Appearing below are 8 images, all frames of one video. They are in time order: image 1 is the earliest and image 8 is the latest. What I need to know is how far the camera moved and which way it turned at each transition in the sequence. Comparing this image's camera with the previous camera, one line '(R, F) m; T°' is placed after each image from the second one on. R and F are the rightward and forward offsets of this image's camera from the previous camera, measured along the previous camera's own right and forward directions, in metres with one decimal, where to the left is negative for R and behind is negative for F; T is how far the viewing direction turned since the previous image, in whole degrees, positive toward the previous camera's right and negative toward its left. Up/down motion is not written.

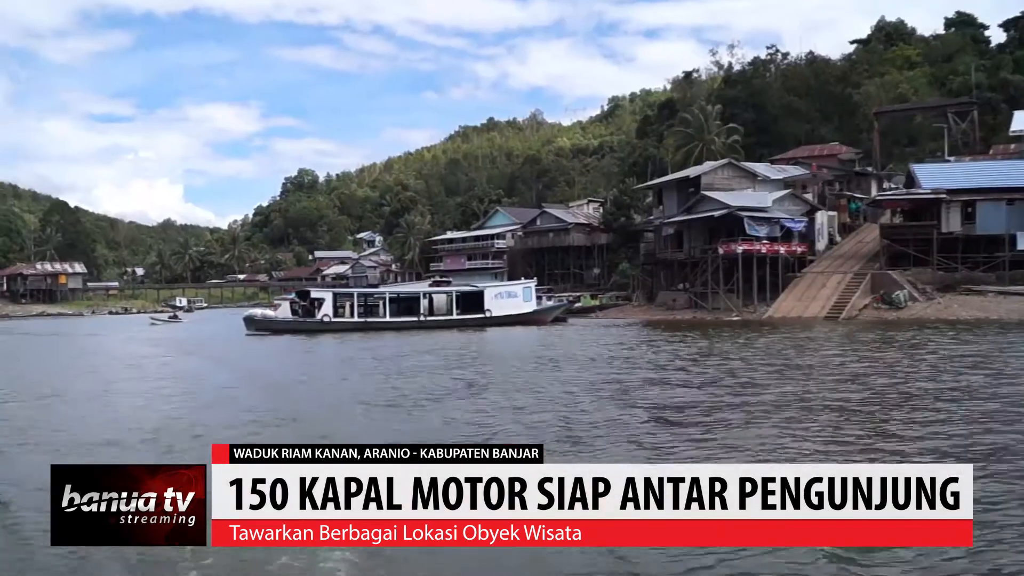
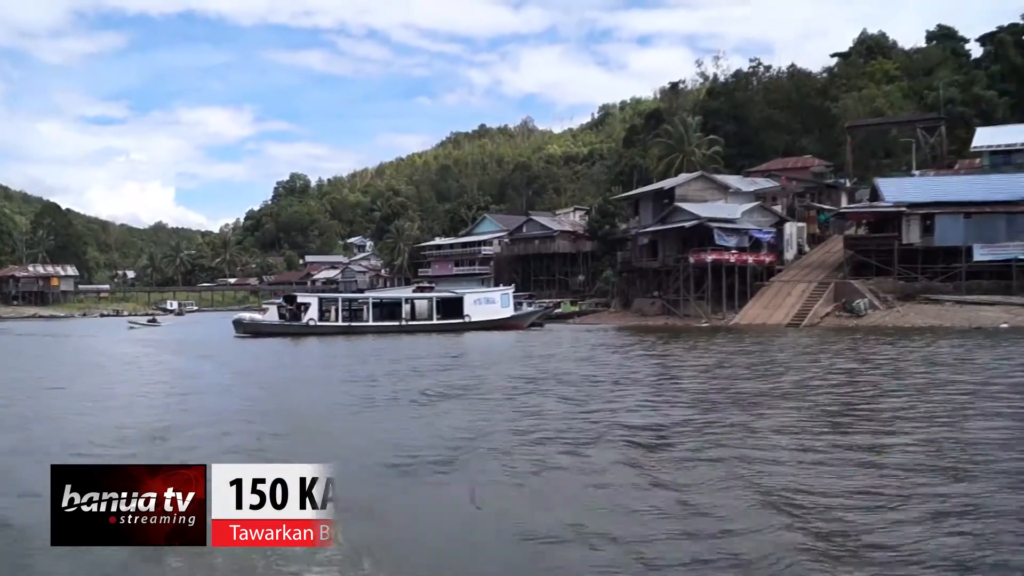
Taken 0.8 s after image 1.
(+0.3, -0.7) m; +1°
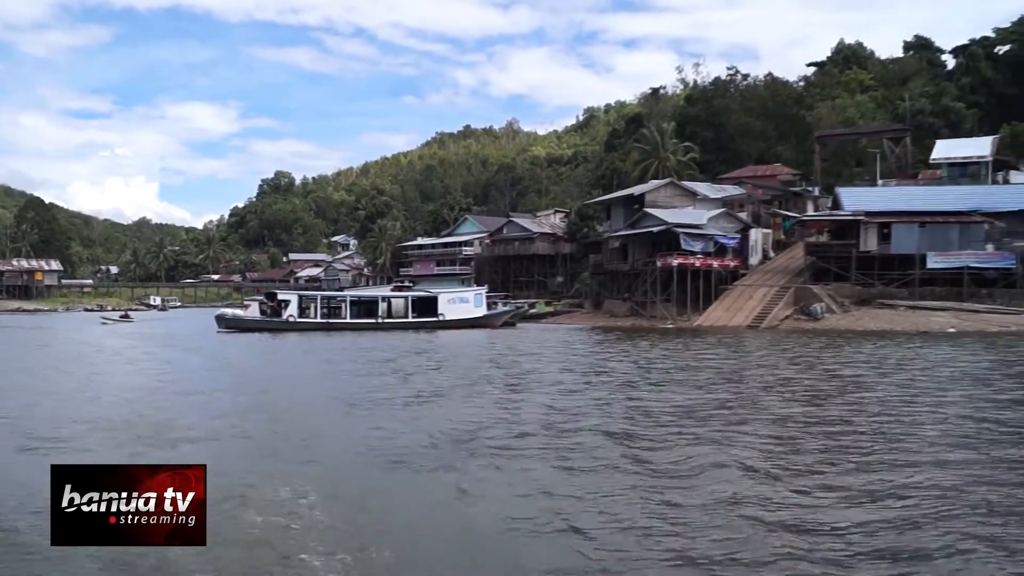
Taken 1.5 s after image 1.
(+0.3, -0.7) m; +1°
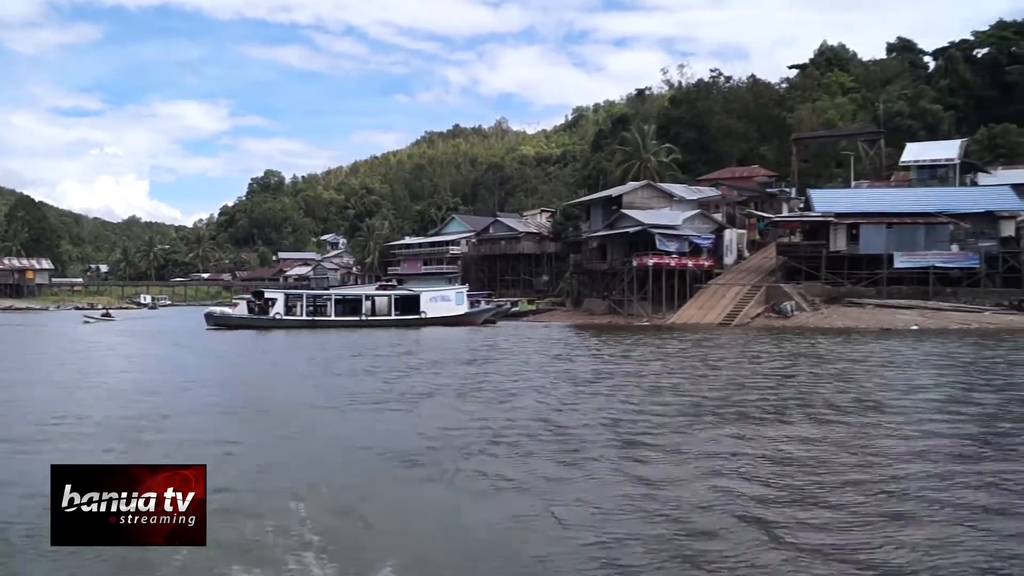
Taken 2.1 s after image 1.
(+0.2, -0.6) m; +1°
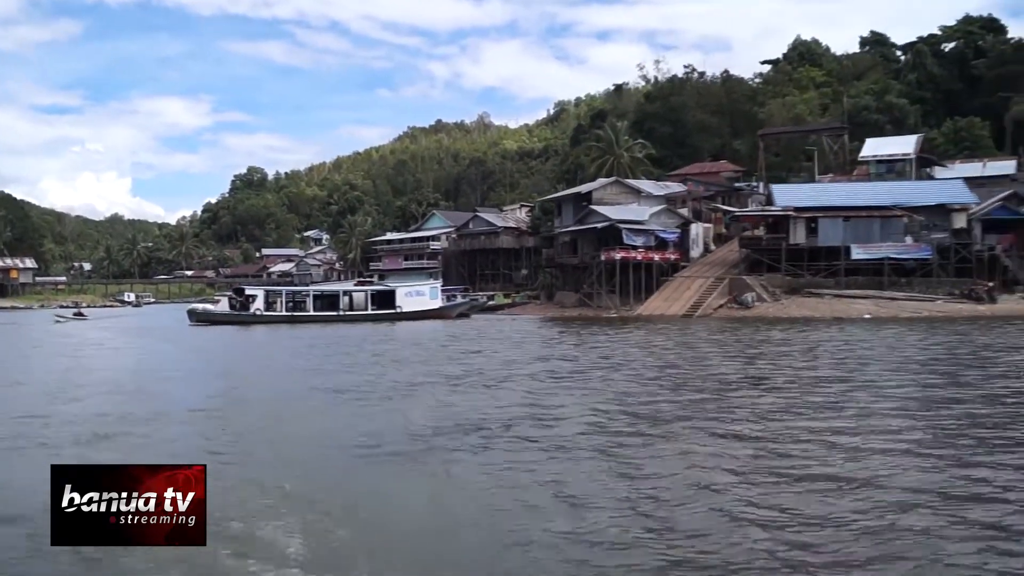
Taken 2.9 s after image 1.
(+0.3, -0.7) m; +1°
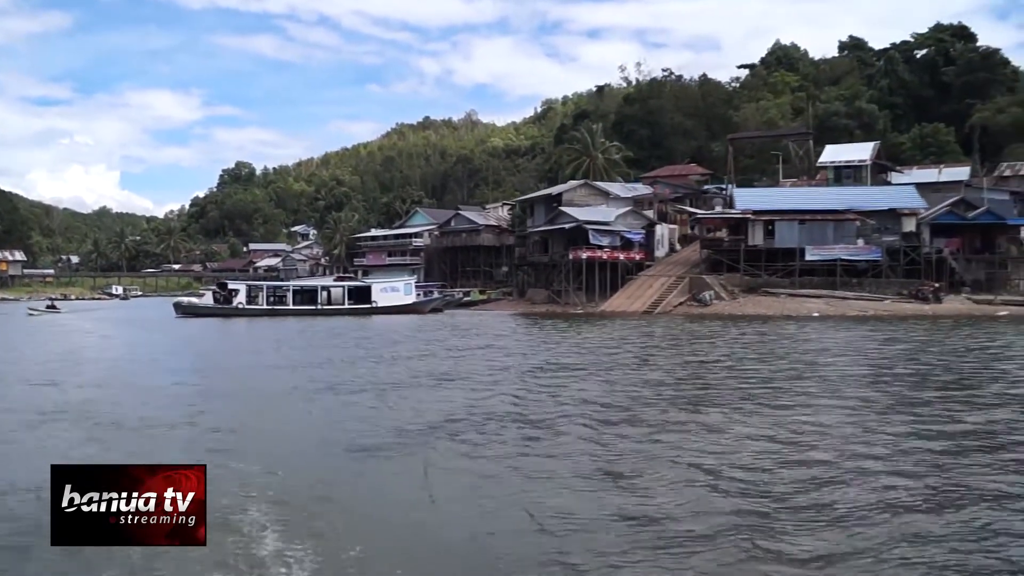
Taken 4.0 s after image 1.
(+0.5, -1.0) m; +1°
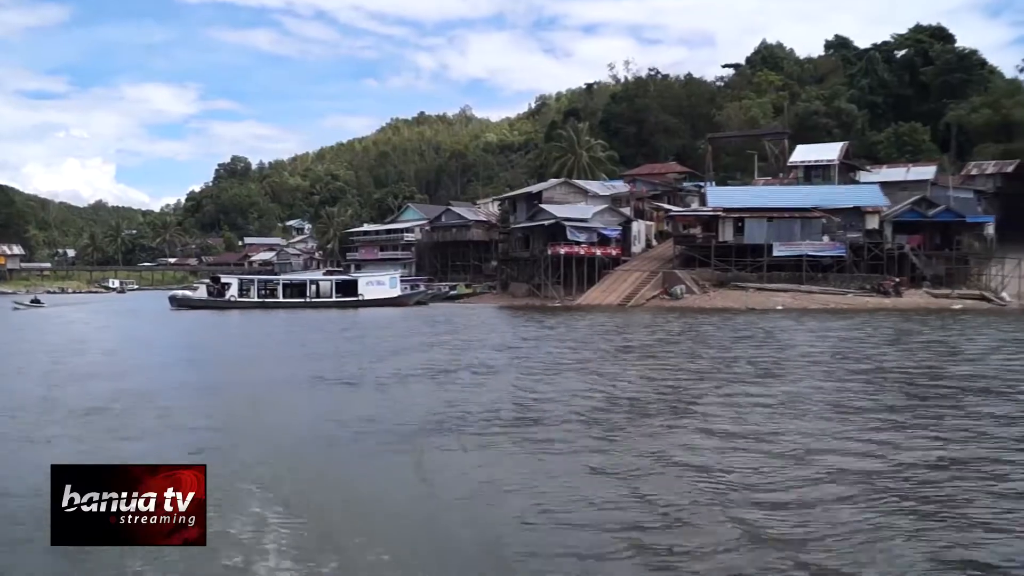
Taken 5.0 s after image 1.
(+0.4, -1.0) m; 0°
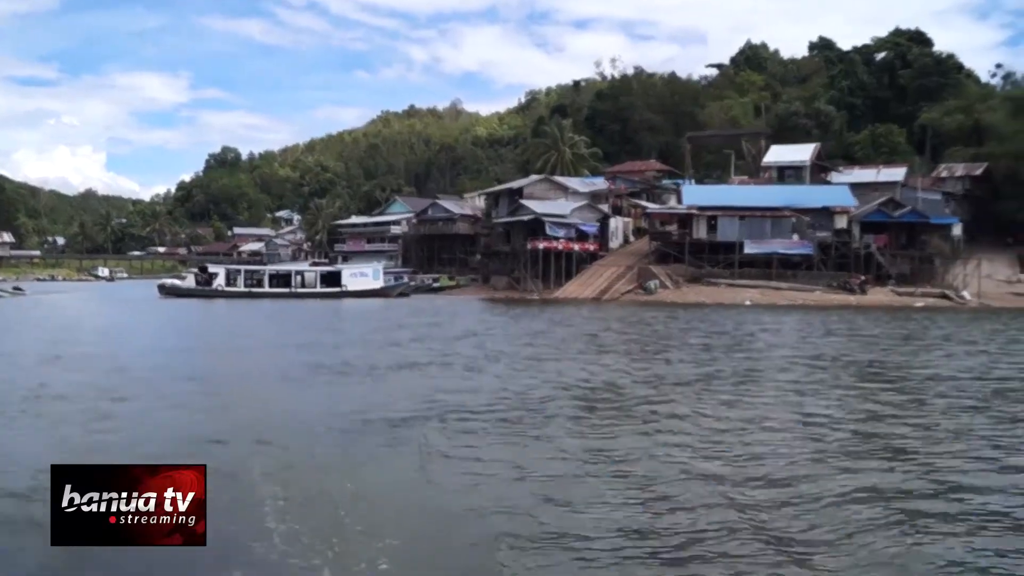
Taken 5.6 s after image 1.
(+0.3, -0.8) m; +1°
